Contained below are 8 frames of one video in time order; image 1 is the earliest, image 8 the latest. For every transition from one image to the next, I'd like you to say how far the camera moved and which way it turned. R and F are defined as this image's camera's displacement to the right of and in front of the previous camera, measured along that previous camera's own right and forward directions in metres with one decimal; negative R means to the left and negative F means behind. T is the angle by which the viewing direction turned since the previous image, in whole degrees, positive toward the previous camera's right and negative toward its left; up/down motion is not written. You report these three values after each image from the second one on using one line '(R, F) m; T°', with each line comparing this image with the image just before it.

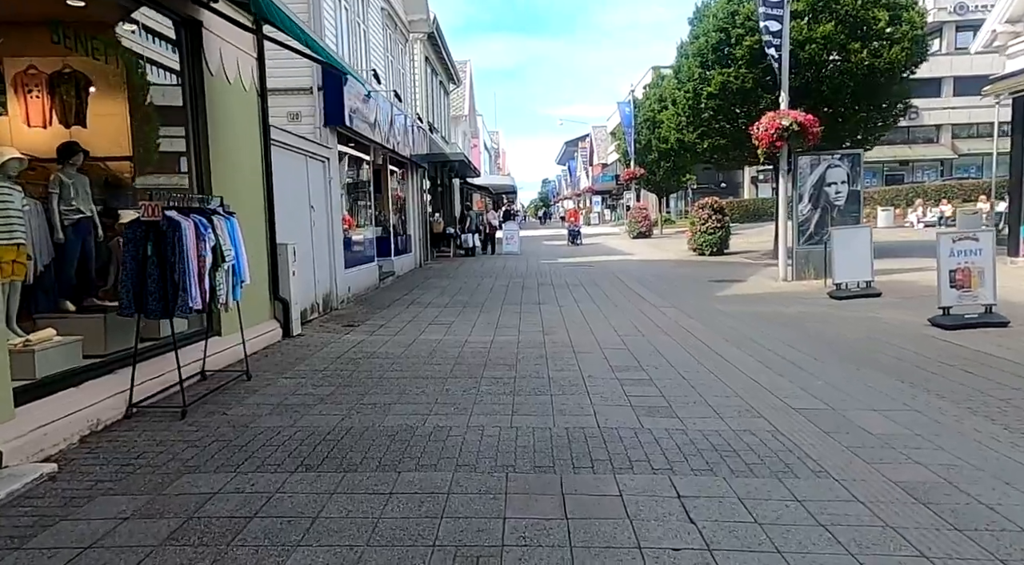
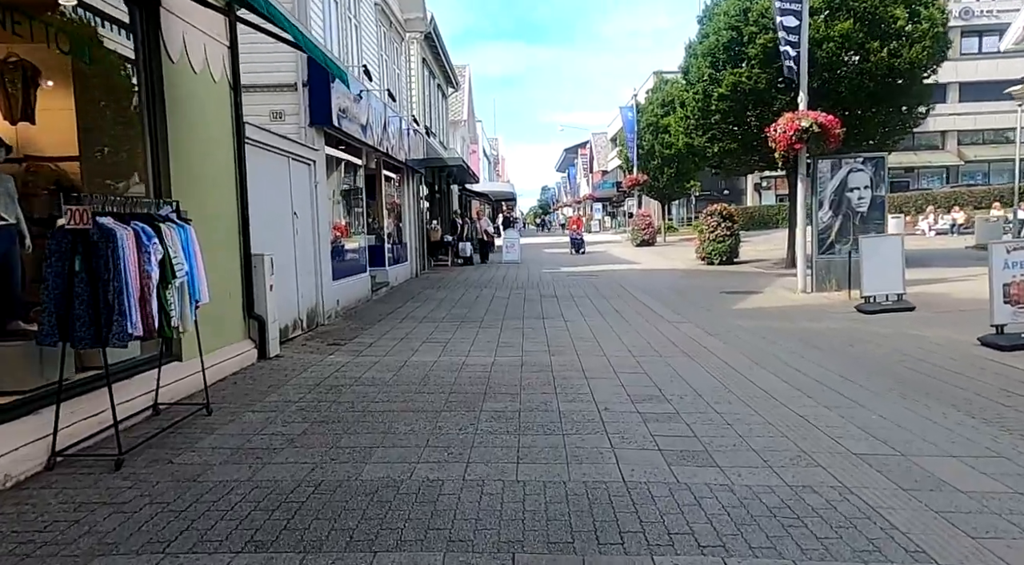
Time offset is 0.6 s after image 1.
(0.0, +0.9) m; 0°
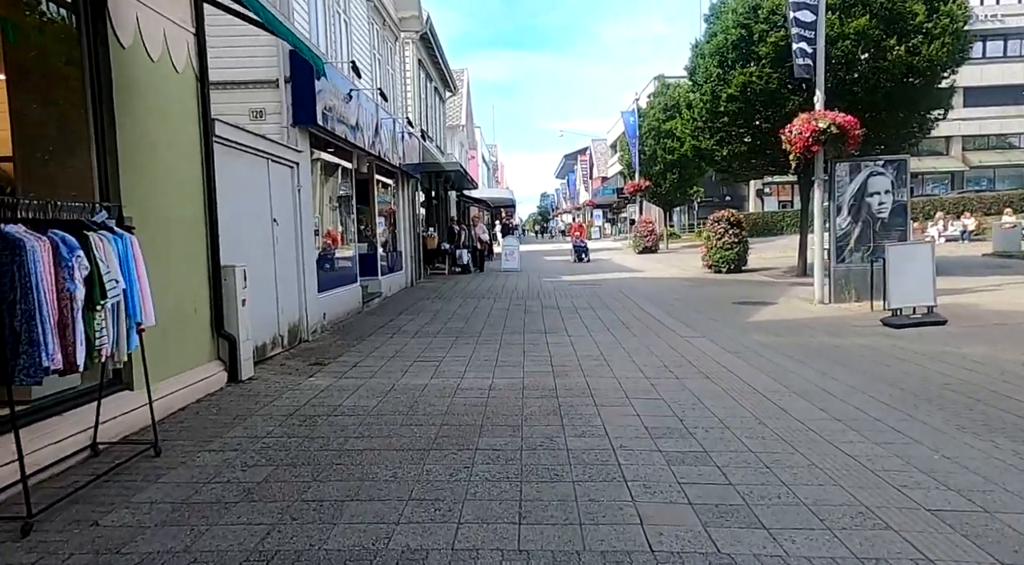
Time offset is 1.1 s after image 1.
(0.0, +0.8) m; 0°
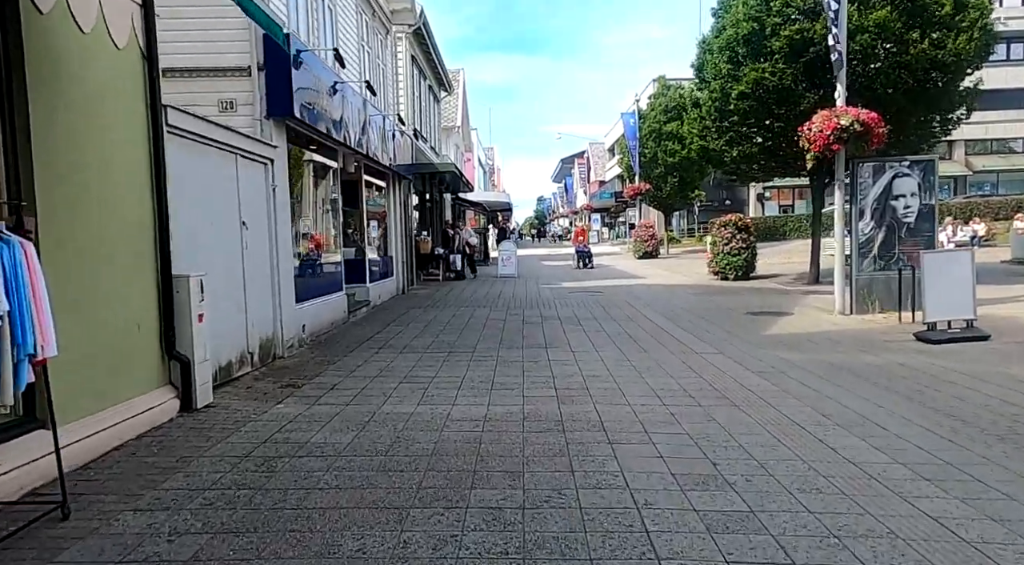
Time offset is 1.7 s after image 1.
(0.0, +1.0) m; 0°
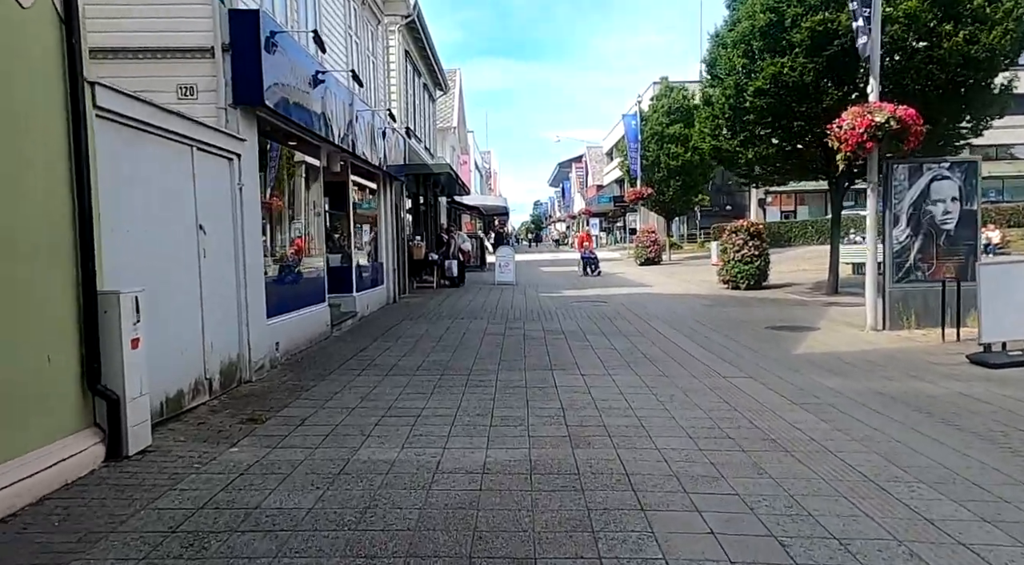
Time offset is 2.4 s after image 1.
(-0.1, +1.1) m; 0°
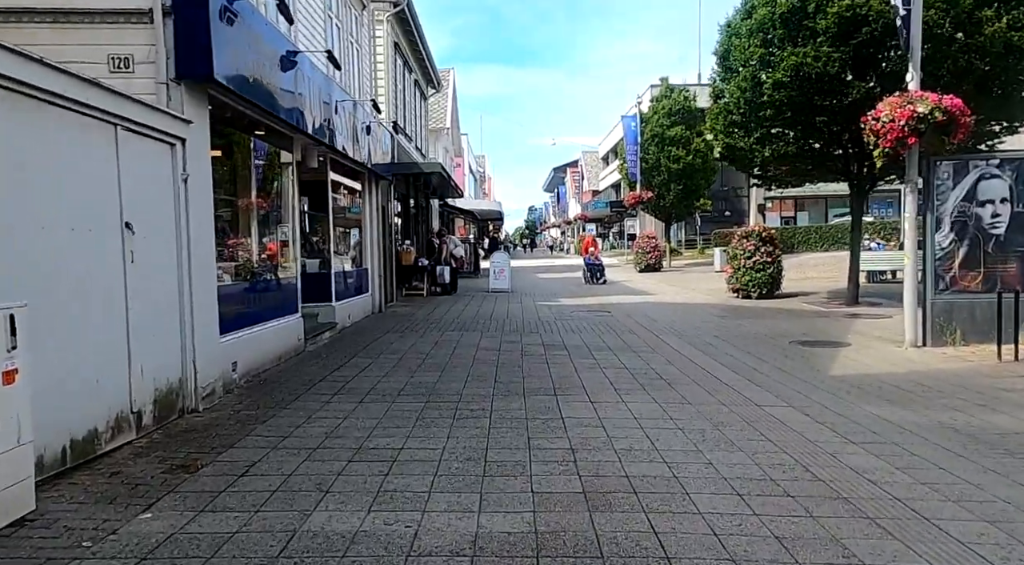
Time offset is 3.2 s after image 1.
(0.0, +1.3) m; 0°
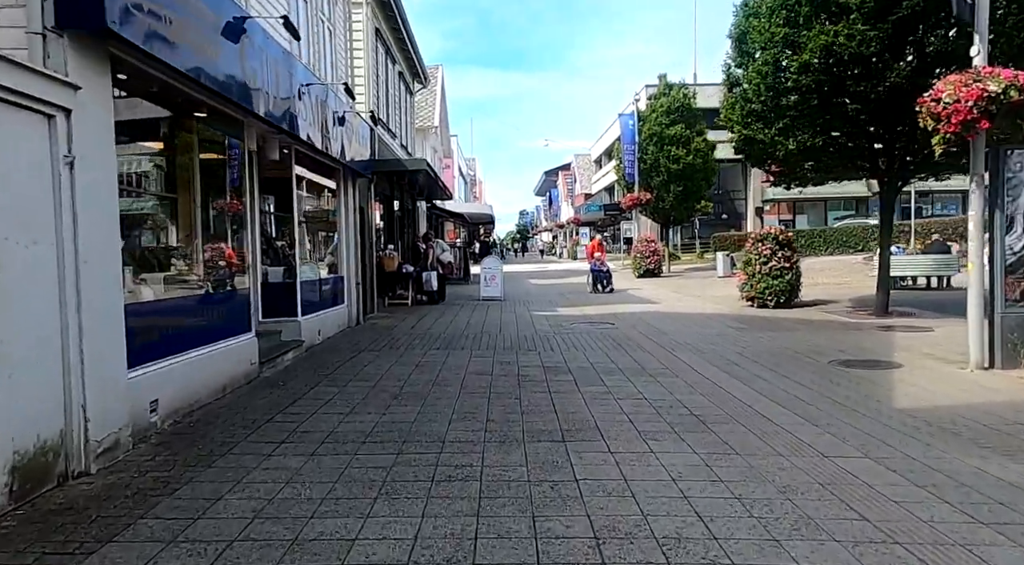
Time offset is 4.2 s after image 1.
(0.0, +1.6) m; +1°
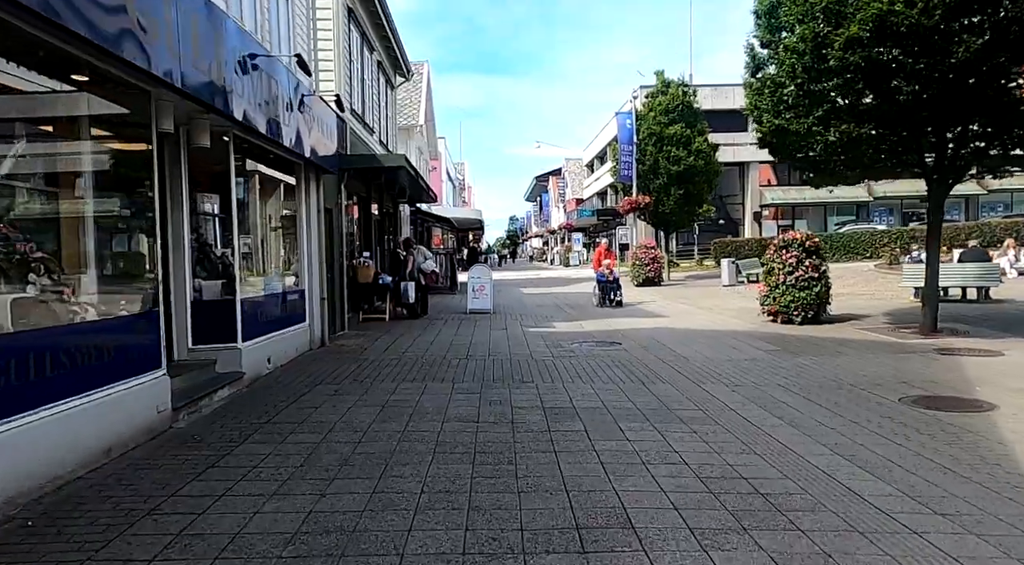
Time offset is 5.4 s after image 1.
(0.0, +2.0) m; +1°
